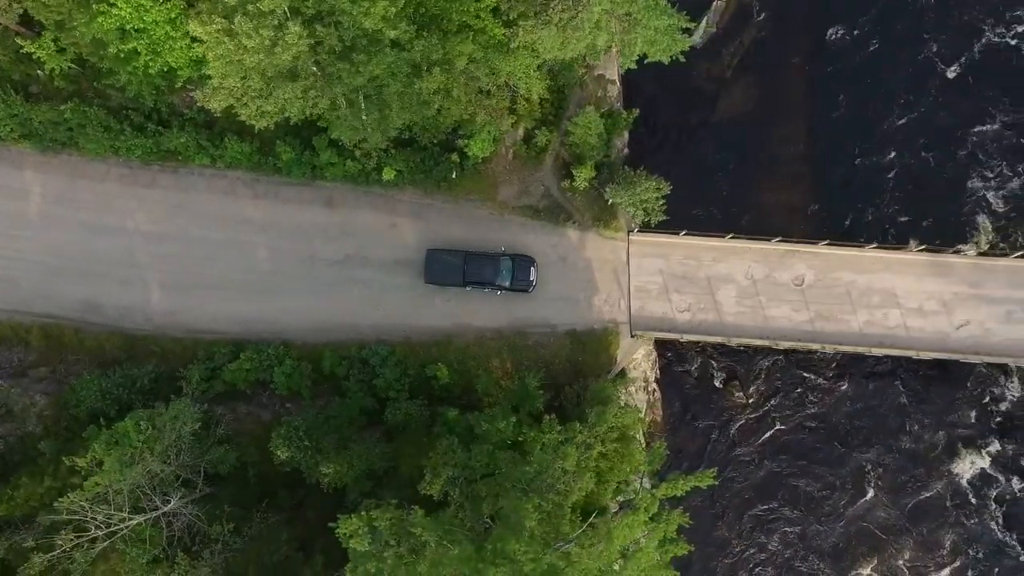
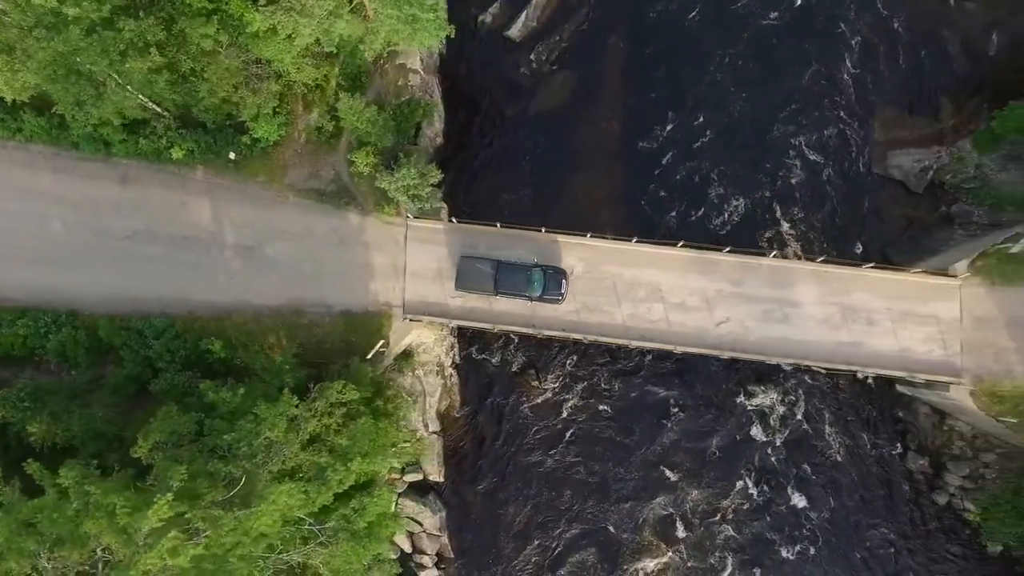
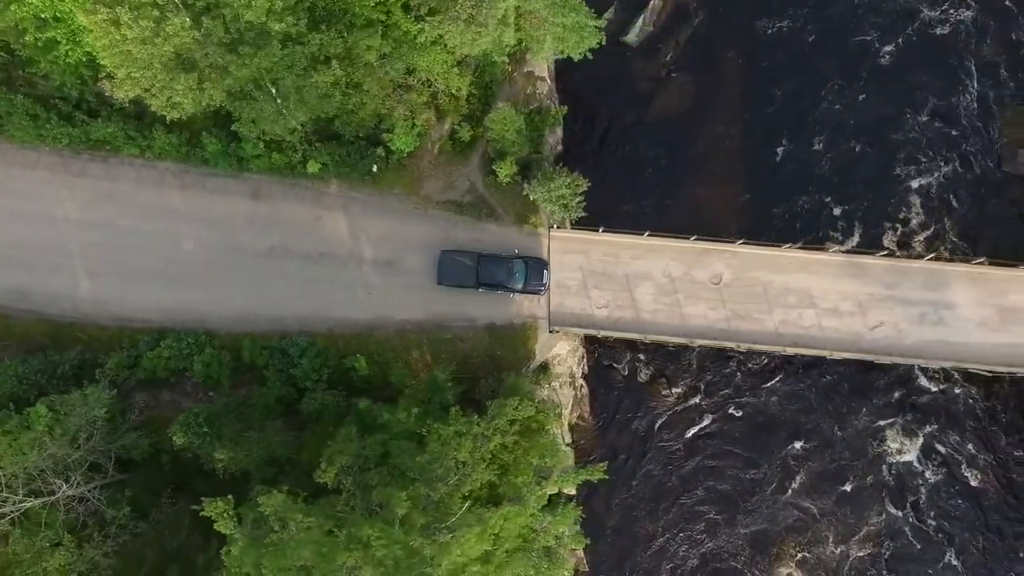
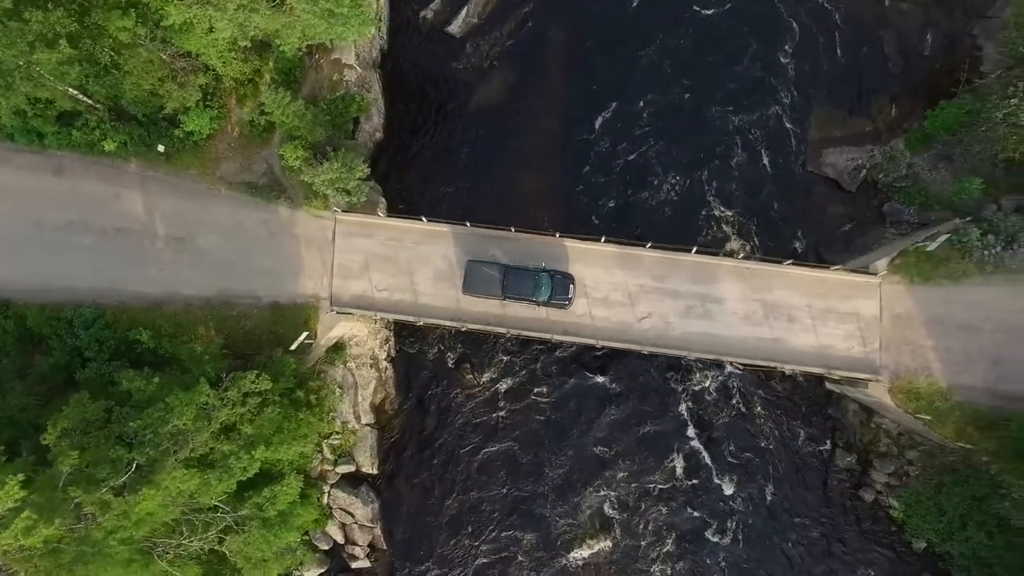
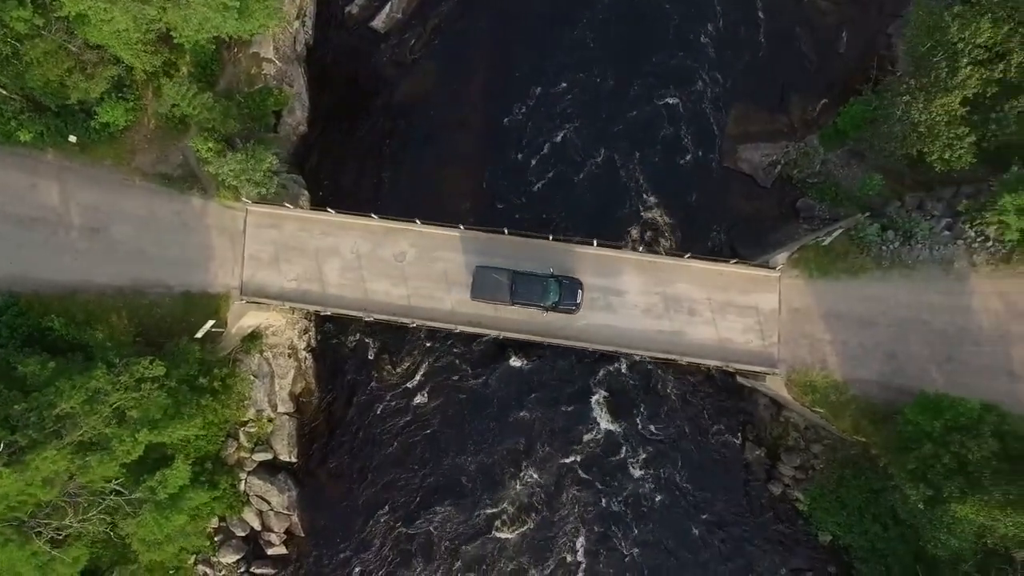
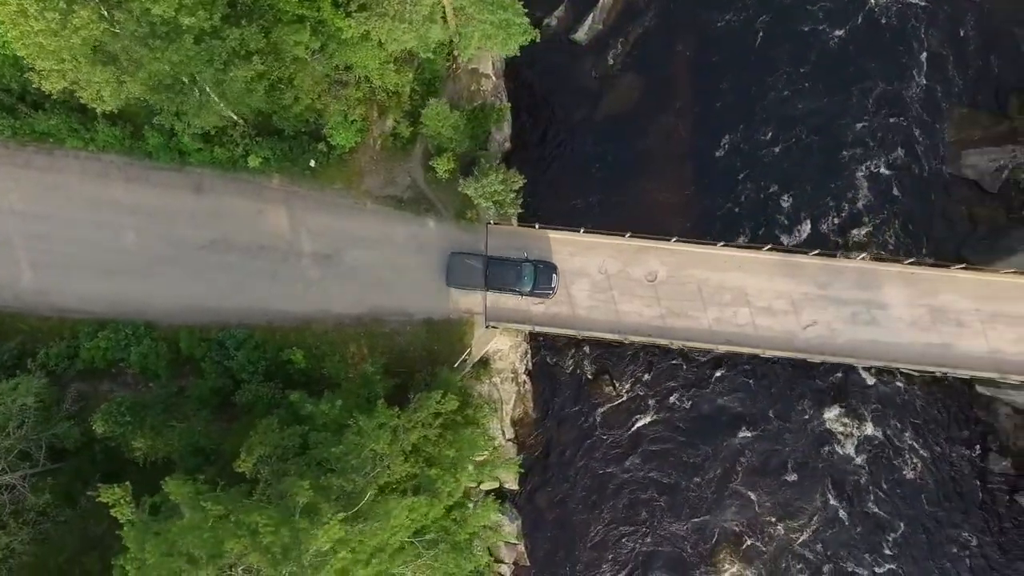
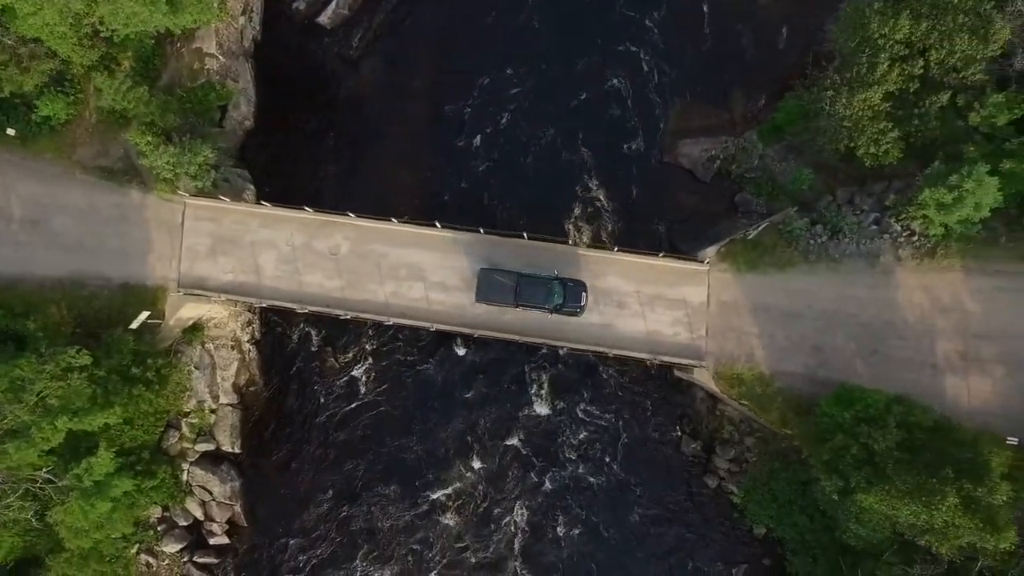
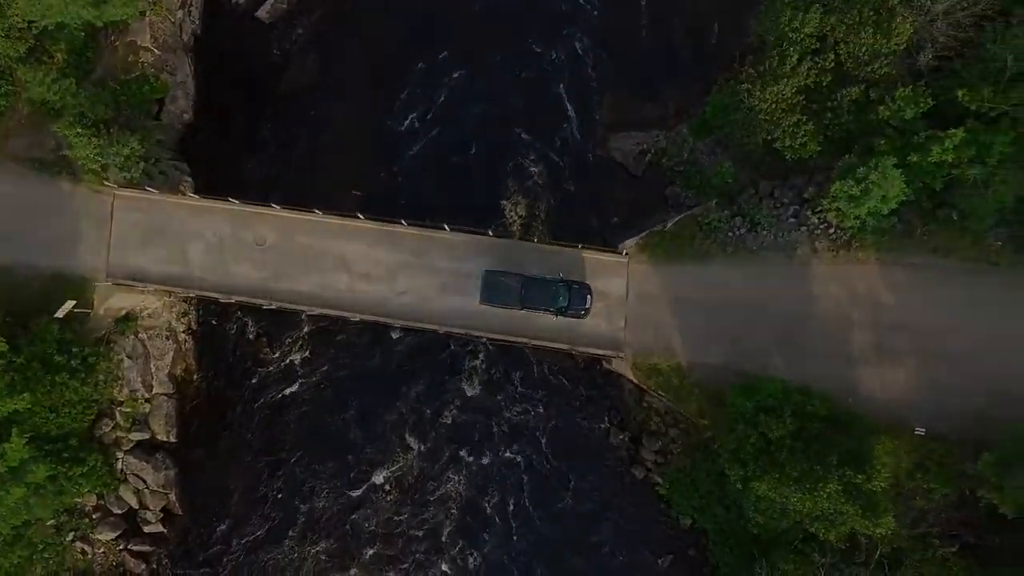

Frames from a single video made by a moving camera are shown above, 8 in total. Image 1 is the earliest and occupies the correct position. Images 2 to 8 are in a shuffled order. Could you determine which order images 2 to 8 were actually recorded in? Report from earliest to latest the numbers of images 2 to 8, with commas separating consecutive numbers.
3, 6, 2, 4, 5, 7, 8
